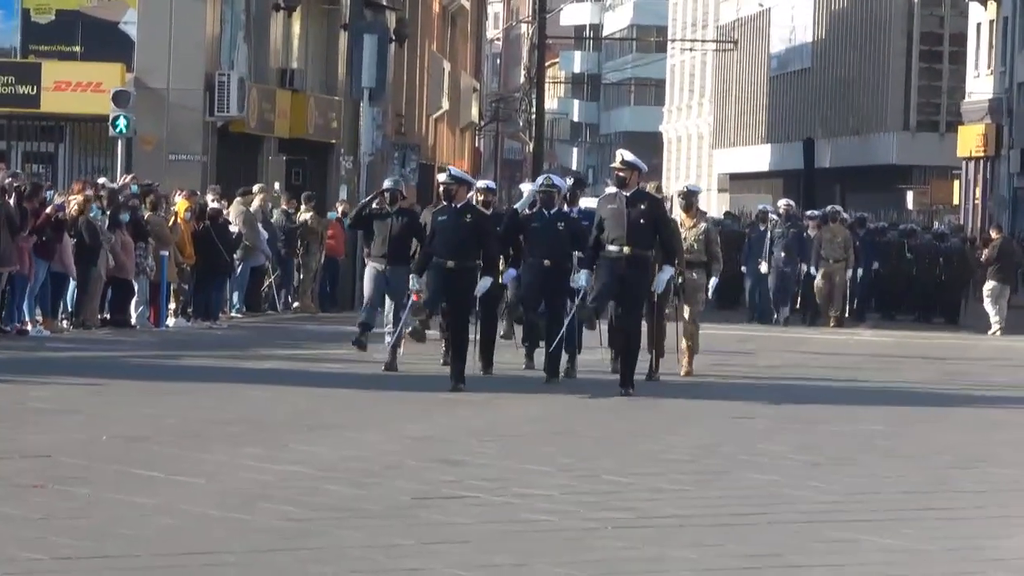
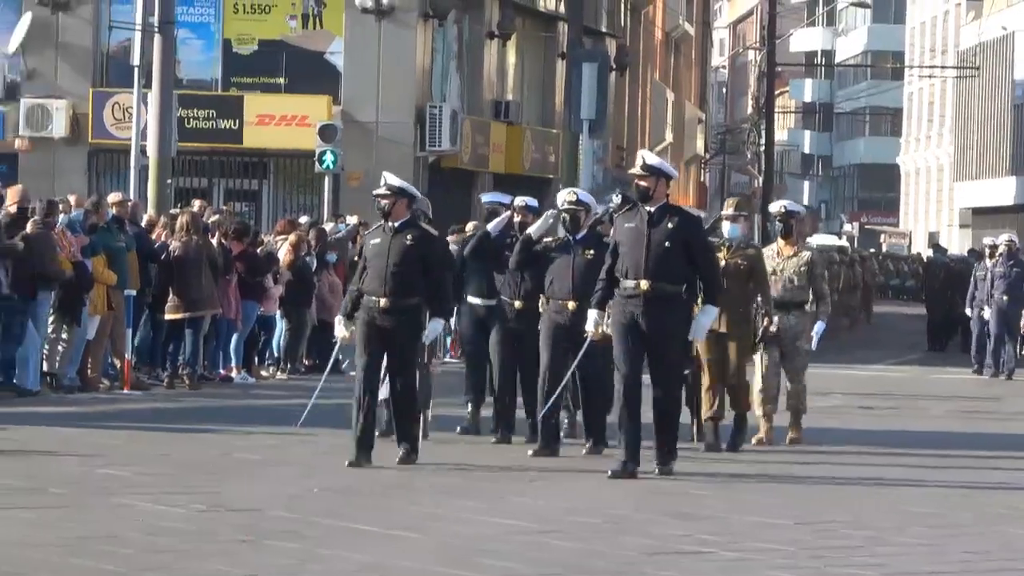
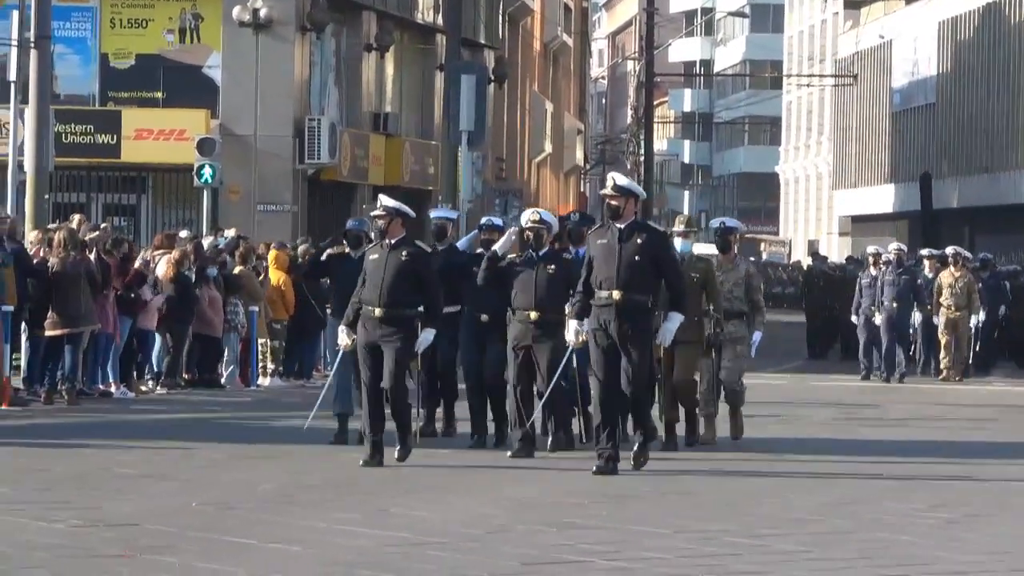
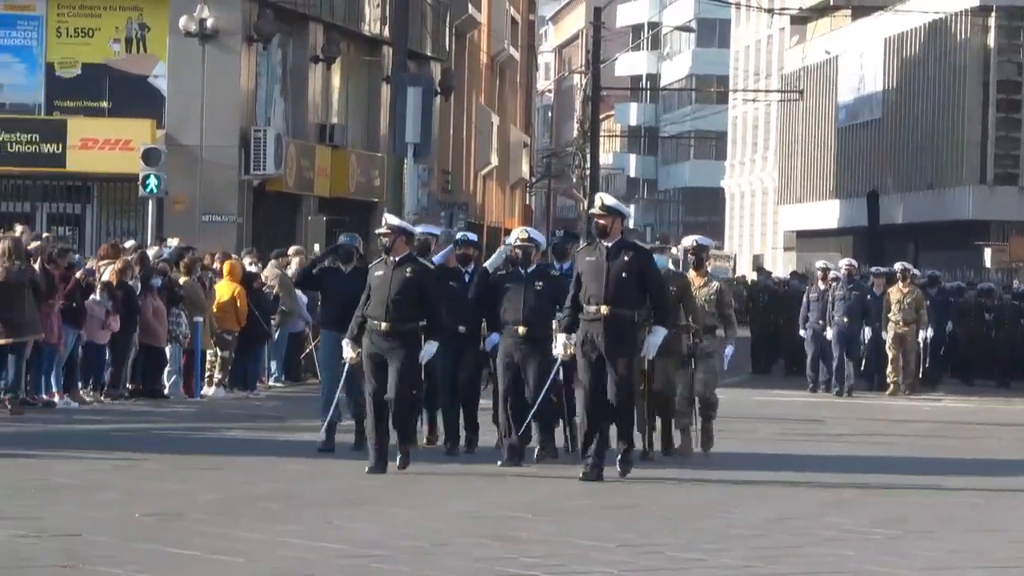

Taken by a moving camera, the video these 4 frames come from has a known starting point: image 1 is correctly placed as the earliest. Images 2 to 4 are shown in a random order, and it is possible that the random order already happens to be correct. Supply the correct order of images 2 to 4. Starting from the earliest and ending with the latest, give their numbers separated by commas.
4, 3, 2
